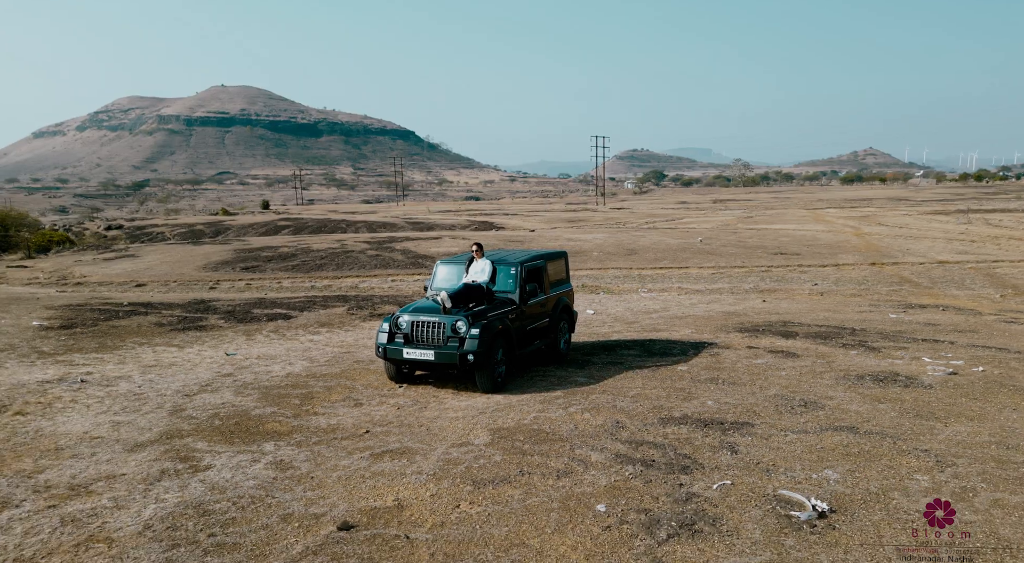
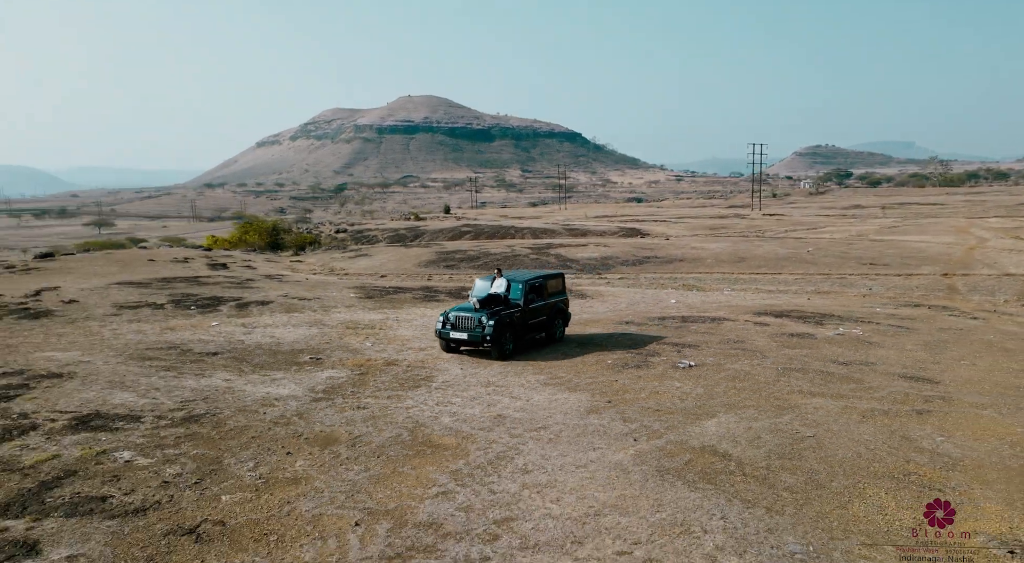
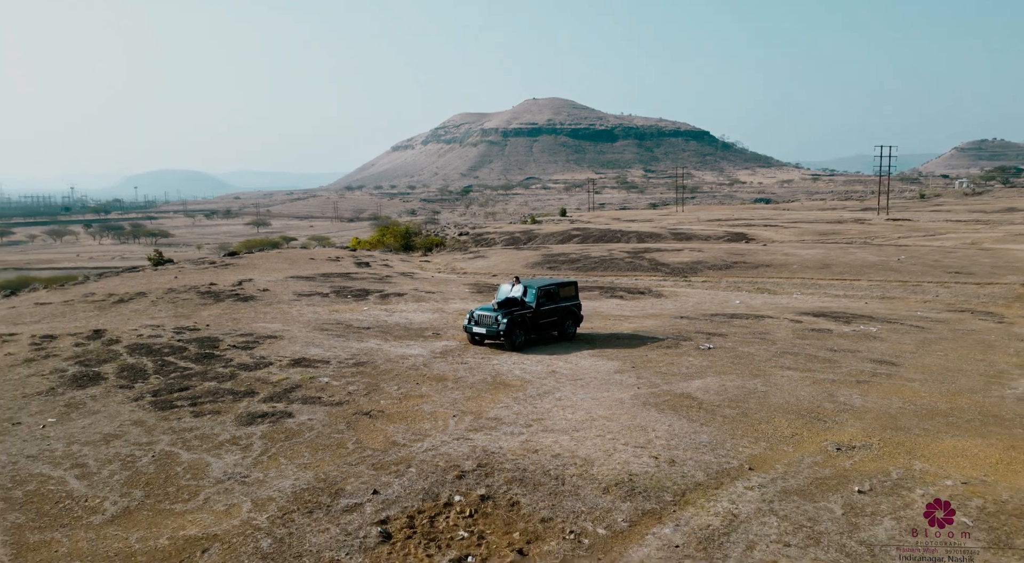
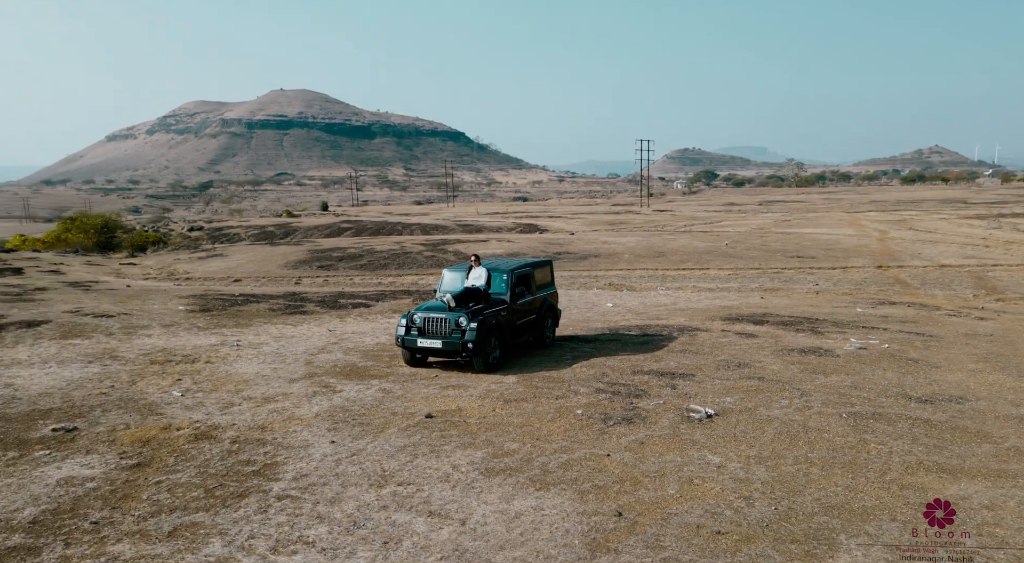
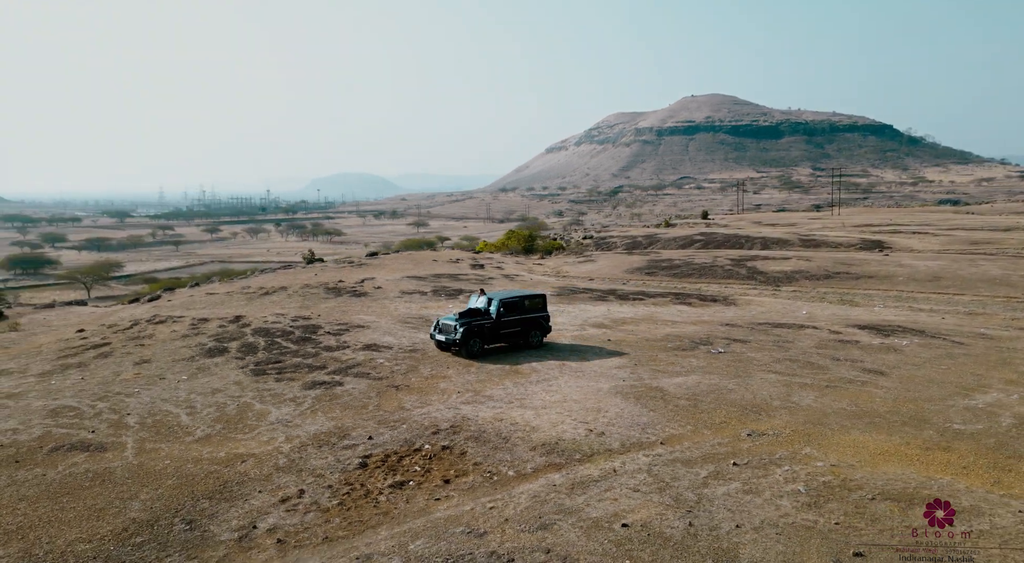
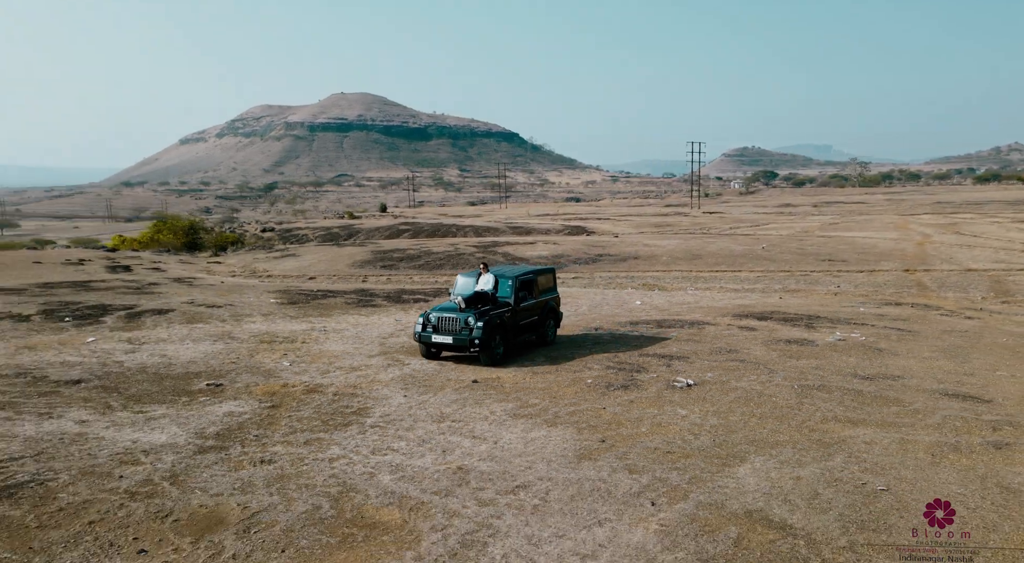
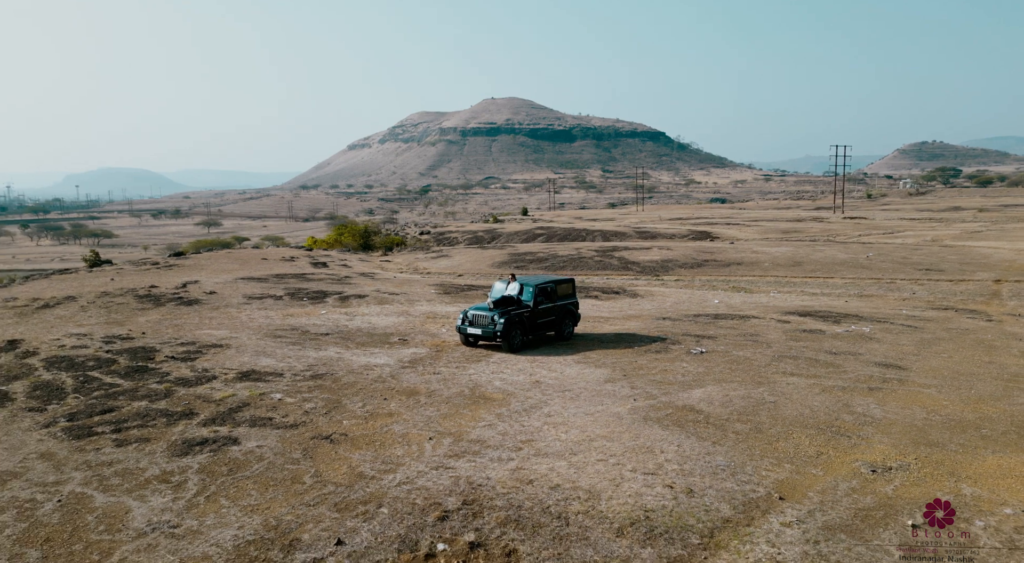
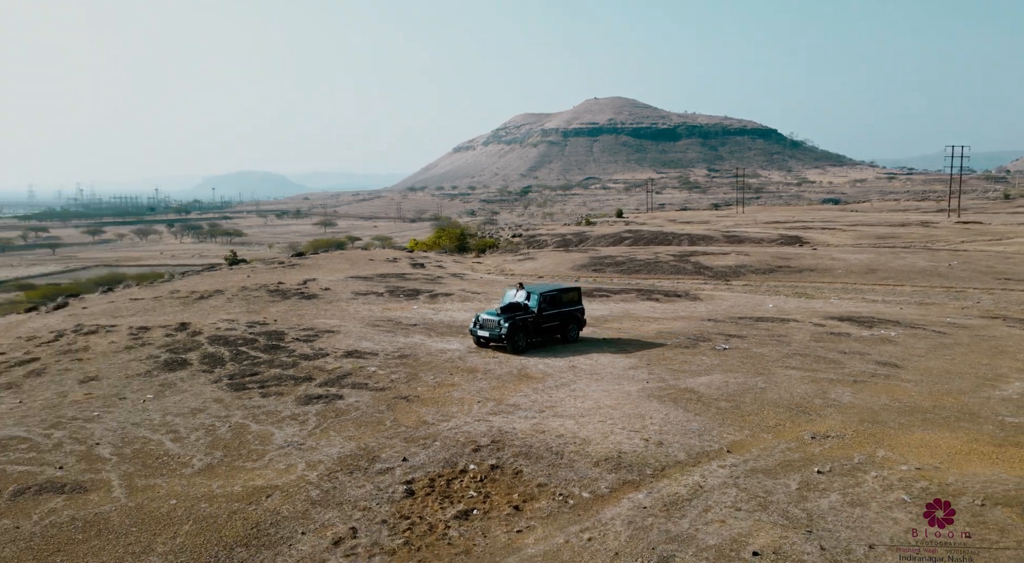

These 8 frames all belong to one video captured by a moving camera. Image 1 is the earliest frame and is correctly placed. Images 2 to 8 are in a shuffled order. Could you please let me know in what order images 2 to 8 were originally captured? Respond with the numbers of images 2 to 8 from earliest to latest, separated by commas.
4, 6, 2, 7, 3, 8, 5
